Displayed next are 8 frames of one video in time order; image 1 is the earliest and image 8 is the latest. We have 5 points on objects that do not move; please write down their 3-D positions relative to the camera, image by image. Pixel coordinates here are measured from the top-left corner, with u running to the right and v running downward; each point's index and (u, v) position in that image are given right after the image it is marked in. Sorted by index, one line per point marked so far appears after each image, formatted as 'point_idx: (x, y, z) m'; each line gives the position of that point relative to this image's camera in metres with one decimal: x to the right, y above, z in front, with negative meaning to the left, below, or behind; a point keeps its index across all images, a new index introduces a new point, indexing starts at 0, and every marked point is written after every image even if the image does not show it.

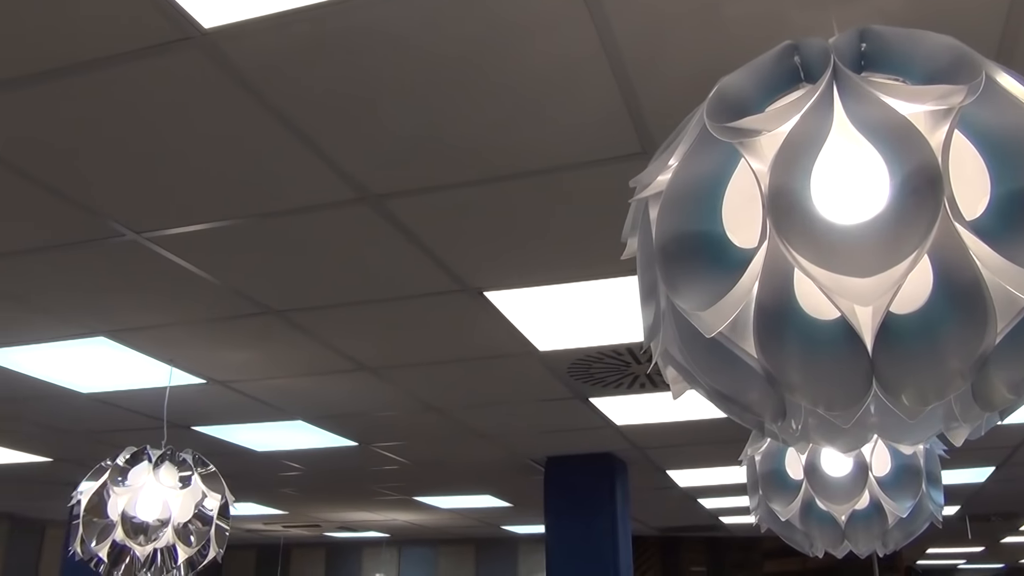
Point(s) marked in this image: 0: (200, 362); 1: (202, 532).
0: (-0.7, -0.2, +3.5) m
1: (-0.7, -0.6, +3.4) m
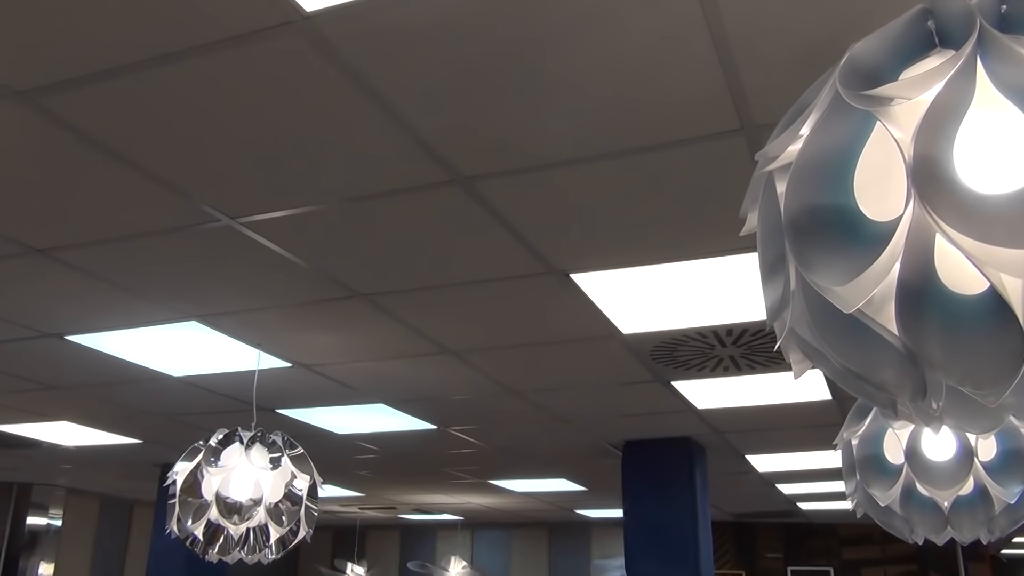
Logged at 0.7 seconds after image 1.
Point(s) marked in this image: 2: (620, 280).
0: (-0.5, -0.1, +3.6) m
1: (-0.5, -0.5, +3.5) m
2: (+0.2, 0.0, +3.2) m
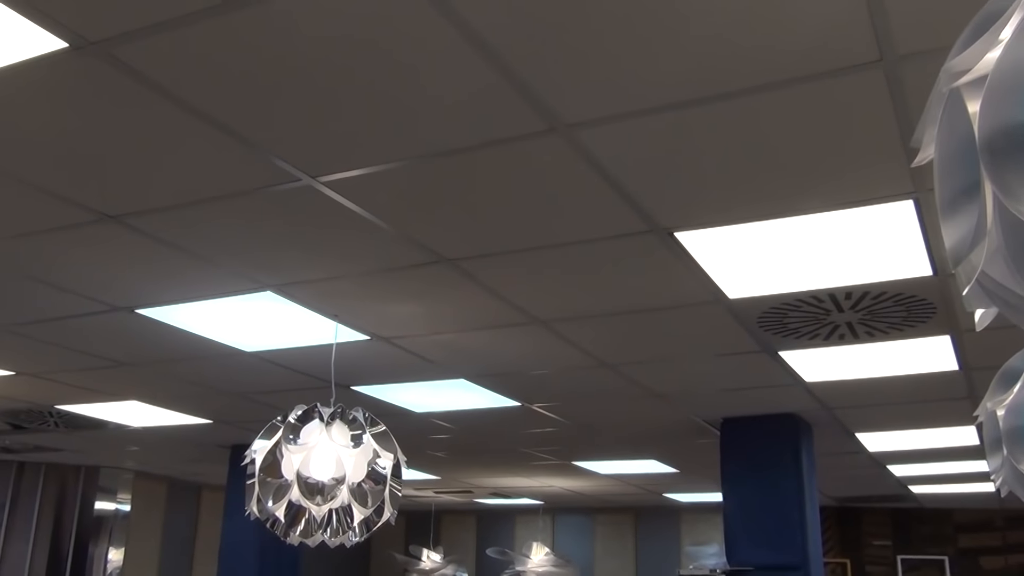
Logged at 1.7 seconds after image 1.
0: (-0.3, -0.1, +3.4) m
1: (-0.3, -0.4, +3.3) m
2: (+0.4, +0.1, +3.0) m
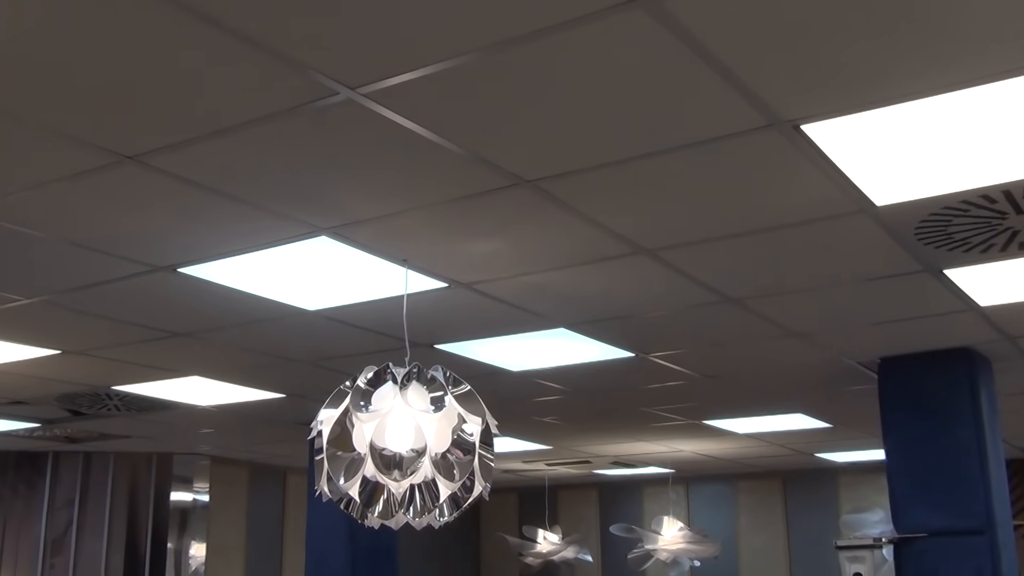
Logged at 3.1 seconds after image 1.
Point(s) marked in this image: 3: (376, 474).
0: (-0.1, +0.1, +2.9) m
1: (-0.1, -0.3, +2.8) m
2: (+0.6, +0.3, +2.4) m
3: (-0.2, -0.3, +2.7) m
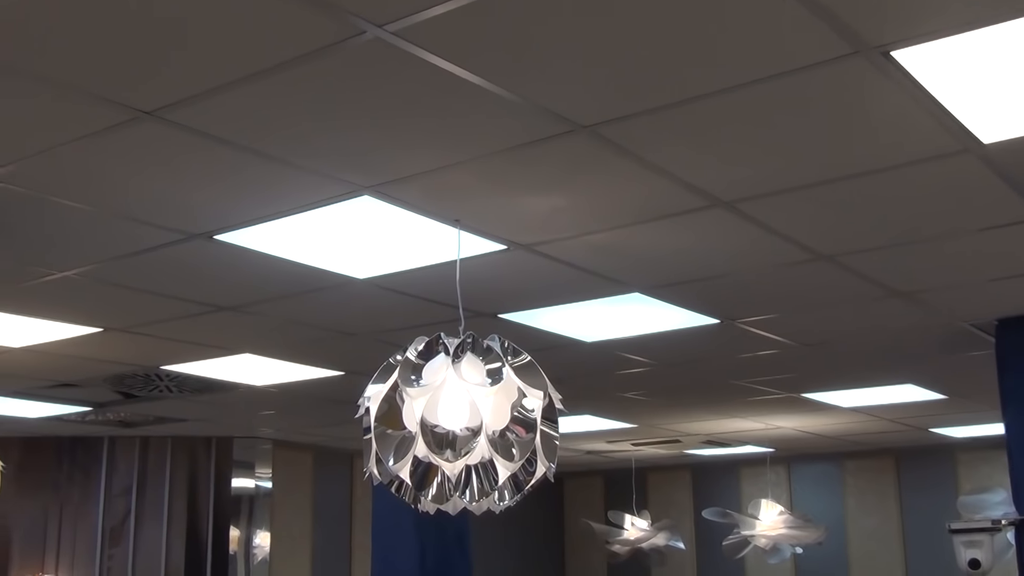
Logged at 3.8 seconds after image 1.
0: (0.0, +0.1, +2.6) m
1: (0.0, -0.3, +2.5) m
2: (+0.6, +0.3, +2.1) m
3: (-0.1, -0.3, +2.5) m
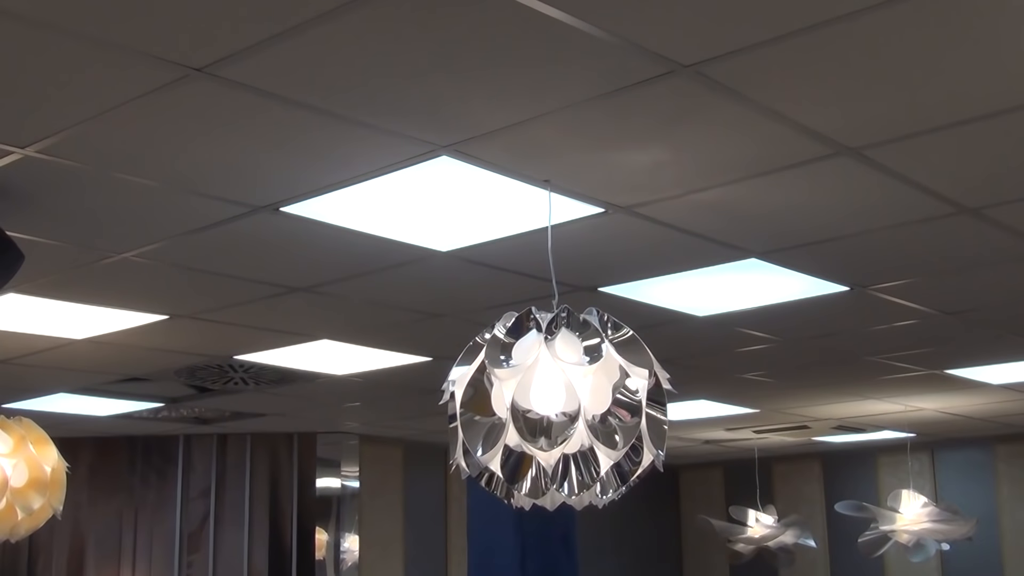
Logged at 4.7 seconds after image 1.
0: (+0.1, +0.2, +2.3) m
1: (+0.2, -0.2, +2.2) m
2: (+0.7, +0.4, +1.7) m
3: (0.0, -0.2, +2.2) m
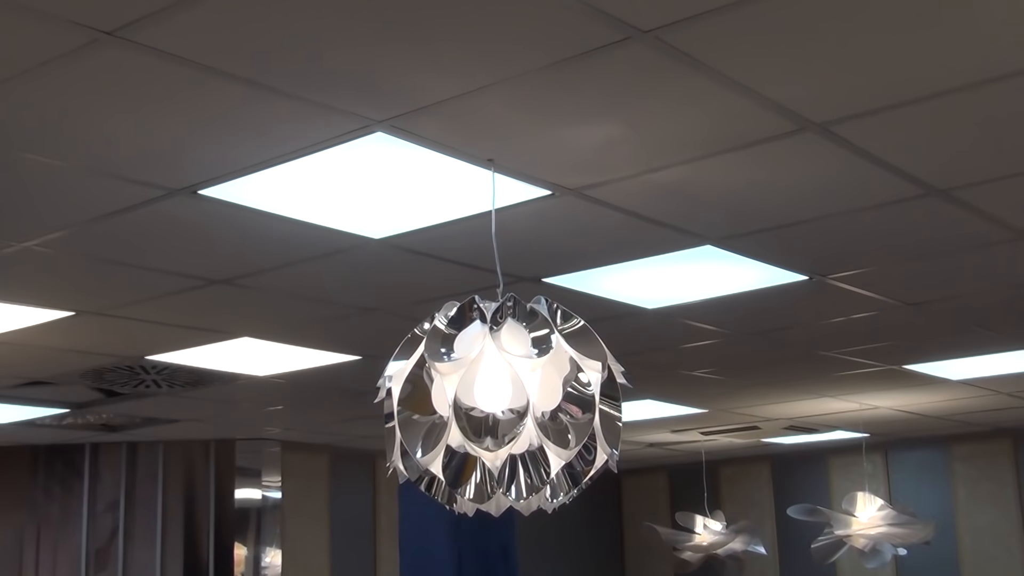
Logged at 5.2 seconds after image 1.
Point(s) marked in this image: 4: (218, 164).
0: (0.0, +0.2, +2.2) m
1: (+0.1, -0.2, +2.0) m
2: (+0.7, +0.4, +1.6) m
3: (-0.1, -0.2, +2.0) m
4: (-0.4, +0.2, +2.1) m
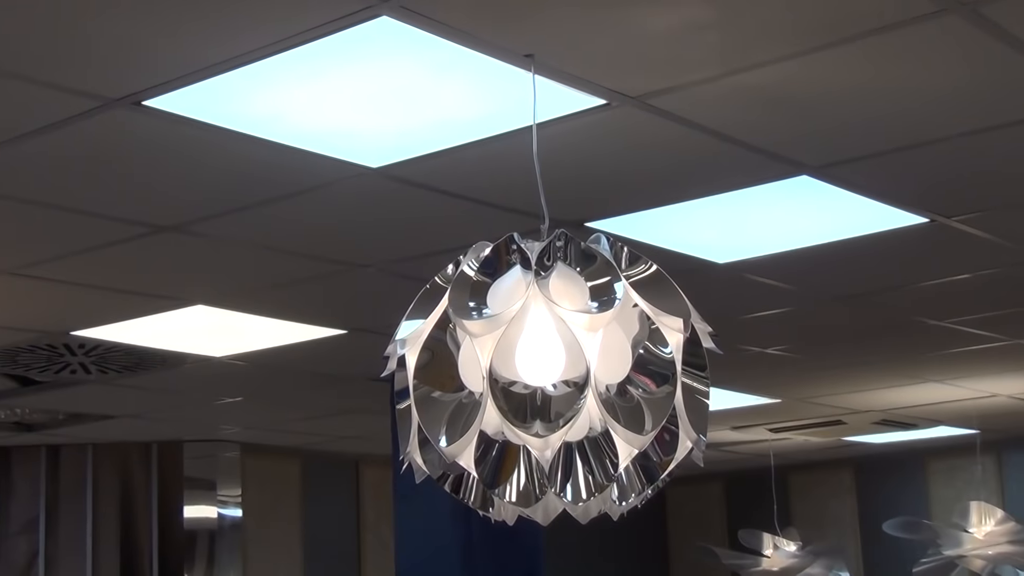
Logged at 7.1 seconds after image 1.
0: (+0.1, +0.3, +1.6) m
1: (+0.2, -0.1, +1.5) m
2: (+0.7, +0.5, +1.1) m
3: (0.0, -0.1, +1.5) m
4: (-0.4, +0.2, +1.6) m
